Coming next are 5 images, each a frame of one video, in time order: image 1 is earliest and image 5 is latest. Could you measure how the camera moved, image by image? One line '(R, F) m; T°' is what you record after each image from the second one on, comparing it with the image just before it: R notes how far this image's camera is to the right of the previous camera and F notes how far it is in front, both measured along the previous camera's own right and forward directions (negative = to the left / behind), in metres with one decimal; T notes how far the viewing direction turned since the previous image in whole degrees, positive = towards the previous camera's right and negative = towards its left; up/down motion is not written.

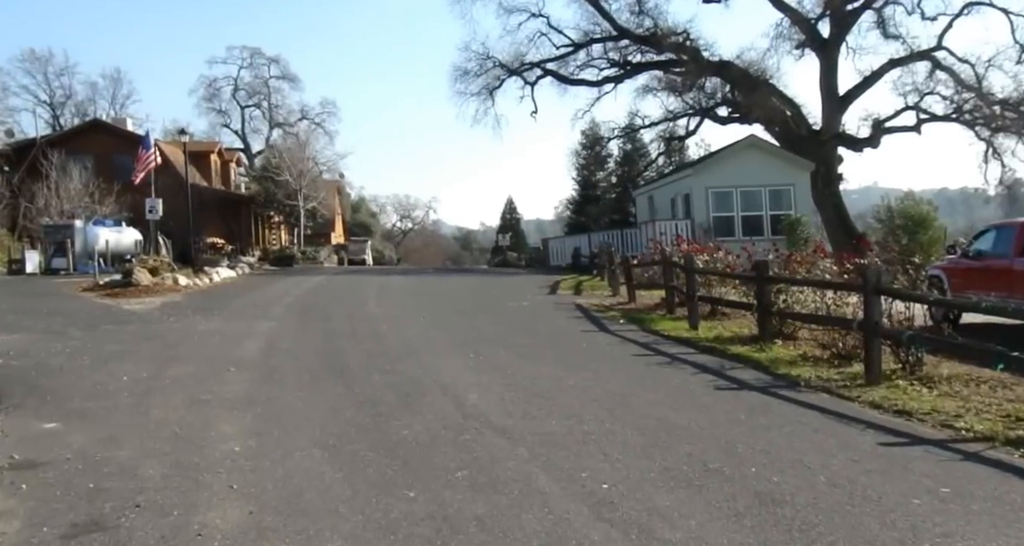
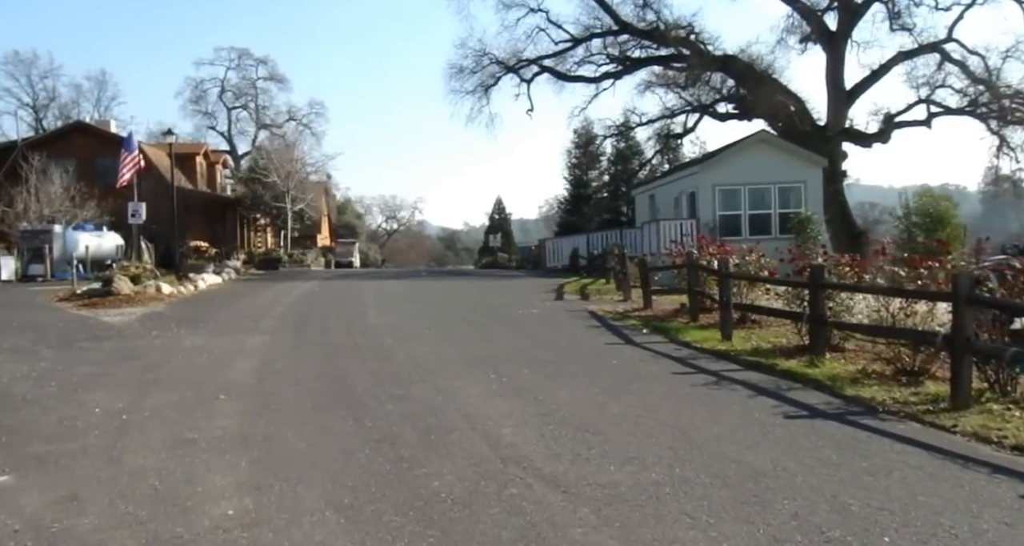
(-0.4, +1.4) m; +1°
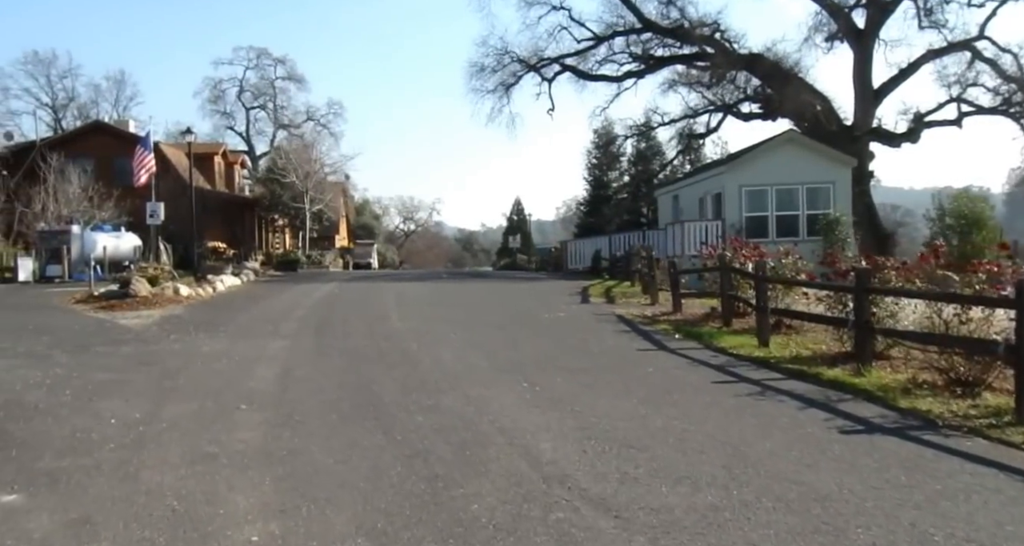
(-0.2, +0.5) m; -1°
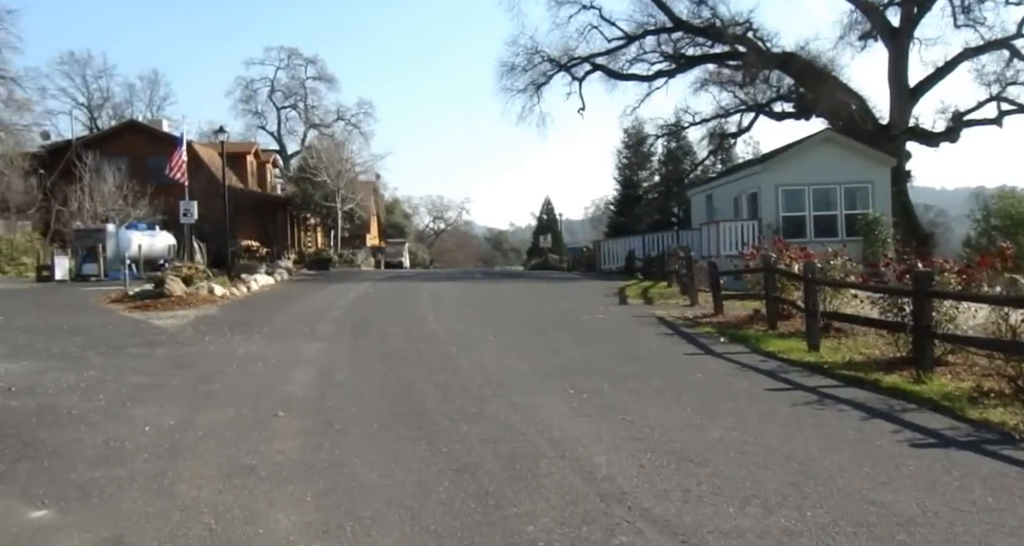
(-0.2, +0.4) m; -2°
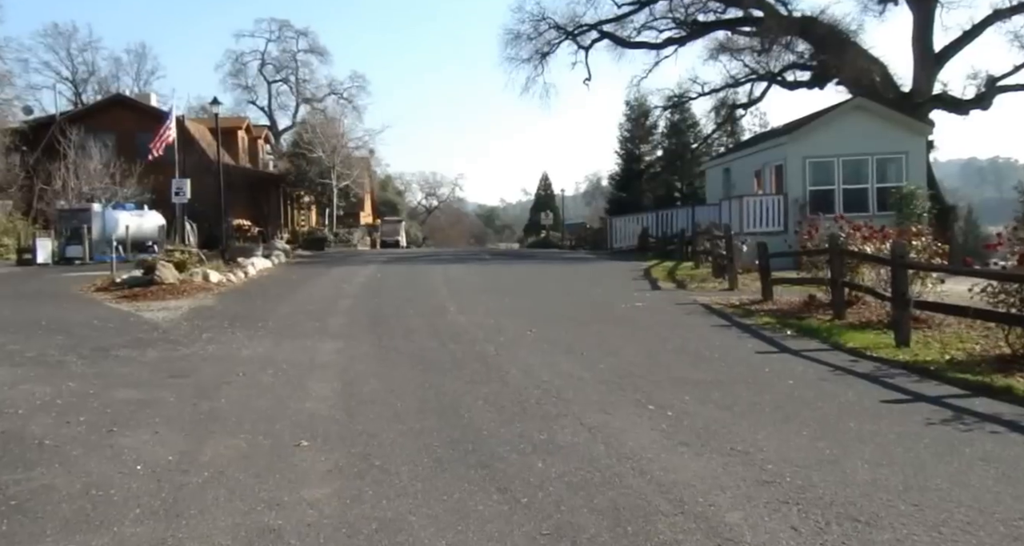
(-0.7, +1.7) m; +1°
